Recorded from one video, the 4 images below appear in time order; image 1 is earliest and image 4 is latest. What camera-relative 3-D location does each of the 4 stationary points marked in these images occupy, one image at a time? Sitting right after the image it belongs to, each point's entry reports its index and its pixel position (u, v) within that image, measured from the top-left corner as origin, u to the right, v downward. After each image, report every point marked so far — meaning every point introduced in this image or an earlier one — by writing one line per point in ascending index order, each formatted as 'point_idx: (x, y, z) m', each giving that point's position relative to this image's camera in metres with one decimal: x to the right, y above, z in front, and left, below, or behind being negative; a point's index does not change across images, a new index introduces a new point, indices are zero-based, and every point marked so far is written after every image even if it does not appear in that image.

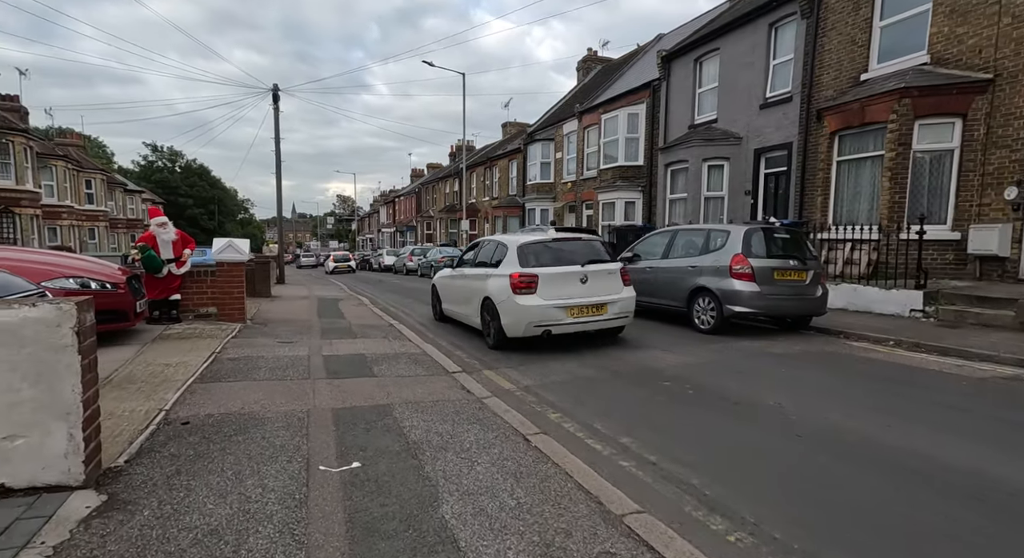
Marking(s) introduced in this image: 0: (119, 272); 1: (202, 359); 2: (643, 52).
0: (-4.9, +0.1, +6.4) m
1: (-3.3, -0.8, +5.5) m
2: (+4.9, +8.4, +19.3) m
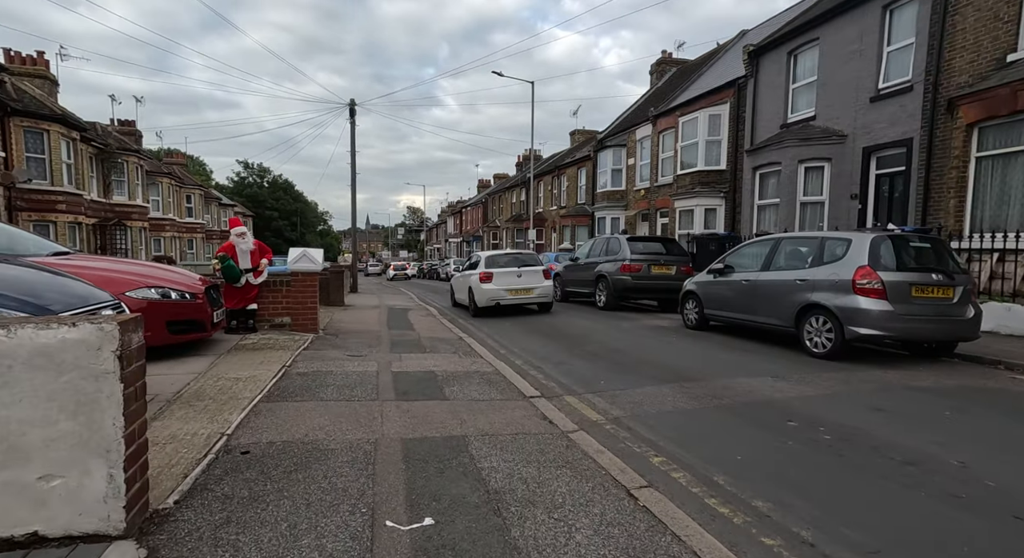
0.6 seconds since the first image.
0: (-3.9, 0.0, +6.5) m
1: (-2.5, -1.0, +5.3) m
2: (+7.4, +8.0, +18.1) m
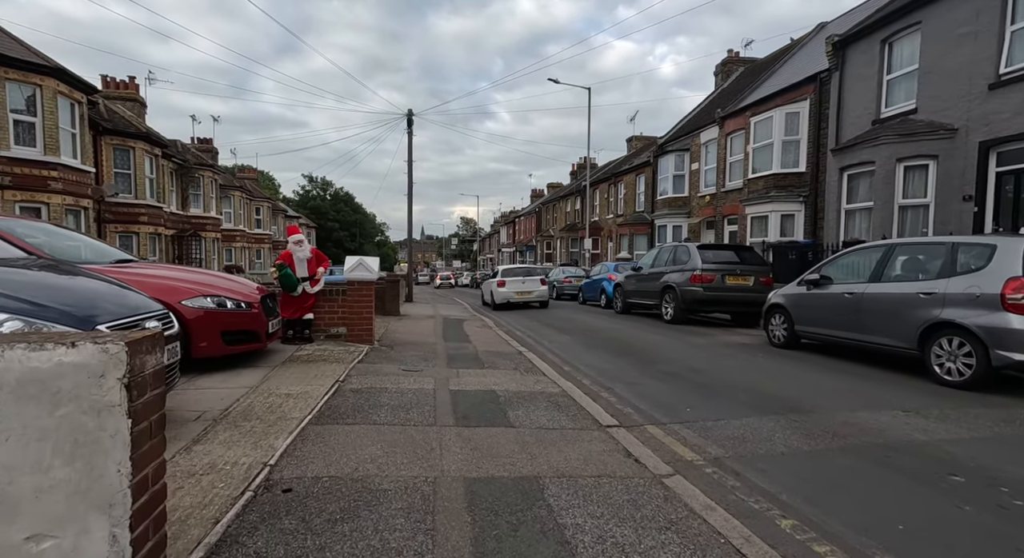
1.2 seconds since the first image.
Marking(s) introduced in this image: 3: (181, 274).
0: (-3.1, -0.2, +6.3) m
1: (-1.8, -1.1, +5.0) m
2: (+9.4, +7.6, +16.9) m
3: (-3.9, +0.1, +6.2) m
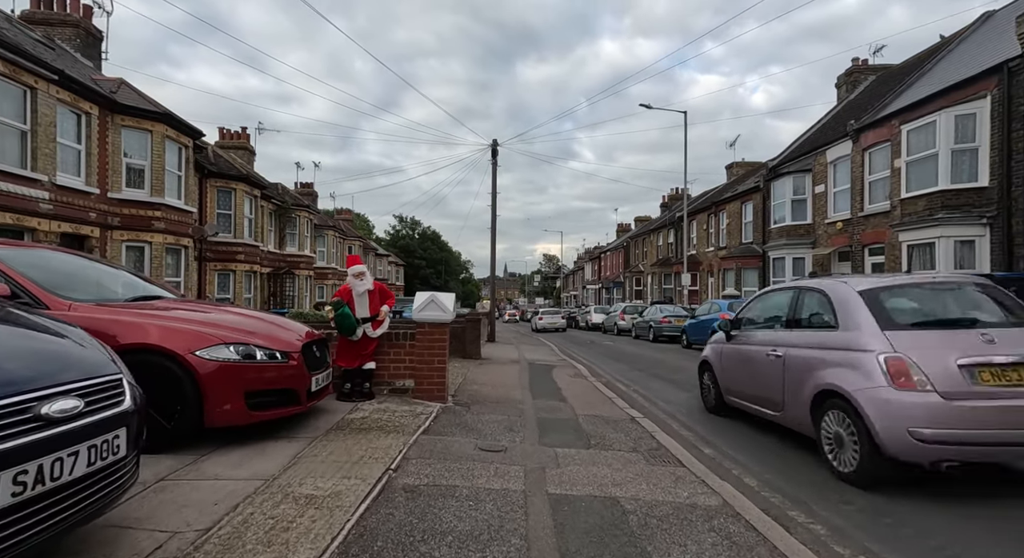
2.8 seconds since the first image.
0: (-2.0, -0.6, +5.0) m
1: (-1.0, -1.4, +3.4) m
2: (+12.0, +6.4, +14.0) m
3: (-2.9, -0.3, +5.1) m
